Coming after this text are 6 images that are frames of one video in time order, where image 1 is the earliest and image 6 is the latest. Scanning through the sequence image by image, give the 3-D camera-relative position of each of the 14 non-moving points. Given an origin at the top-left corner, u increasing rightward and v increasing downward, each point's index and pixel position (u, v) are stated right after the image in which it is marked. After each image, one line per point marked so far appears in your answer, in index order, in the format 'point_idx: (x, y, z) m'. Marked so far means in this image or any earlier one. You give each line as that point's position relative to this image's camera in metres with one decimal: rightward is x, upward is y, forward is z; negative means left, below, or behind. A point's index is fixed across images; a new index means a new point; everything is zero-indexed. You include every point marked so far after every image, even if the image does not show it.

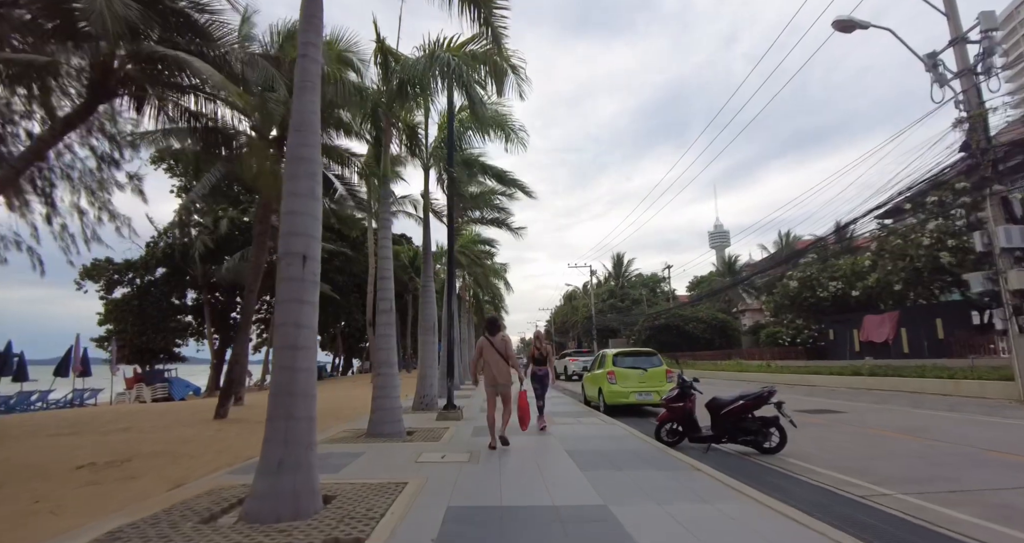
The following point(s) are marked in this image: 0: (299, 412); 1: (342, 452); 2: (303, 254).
0: (-1.9, -1.3, +4.5) m
1: (-2.5, -2.6, +7.2) m
2: (-2.0, +0.2, +4.8) m
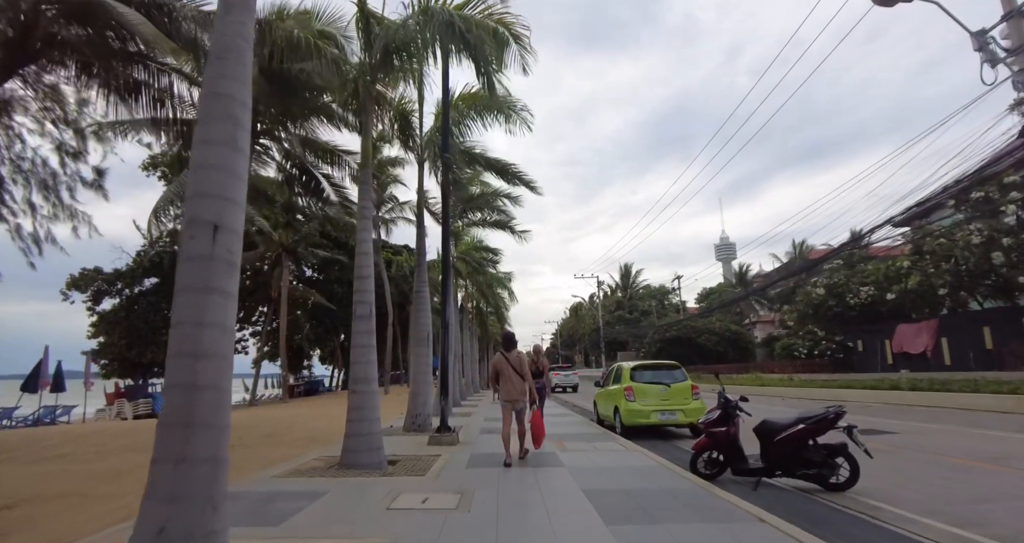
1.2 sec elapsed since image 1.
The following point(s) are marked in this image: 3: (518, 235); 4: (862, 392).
0: (-1.9, -1.1, +3.1) m
1: (-2.5, -2.6, +5.7) m
2: (-2.1, +0.3, +3.4) m
3: (+0.2, +1.3, +17.3) m
4: (+12.6, -4.3, +17.8) m
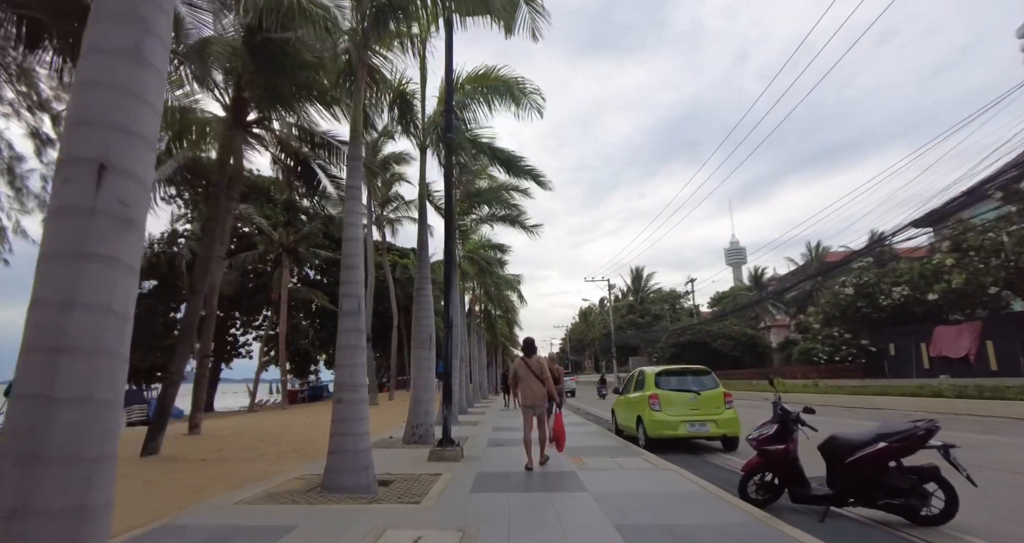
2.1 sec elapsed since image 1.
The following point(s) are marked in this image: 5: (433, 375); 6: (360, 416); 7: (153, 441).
0: (-1.9, -0.9, +2.0) m
1: (-2.3, -2.4, +4.7) m
2: (-2.0, +0.5, +2.4) m
3: (+0.5, +1.3, +16.2) m
4: (+12.9, -4.2, +16.5) m
5: (-1.7, -2.2, +10.6) m
6: (-1.9, -1.8, +6.2) m
7: (-6.1, -2.9, +8.3) m
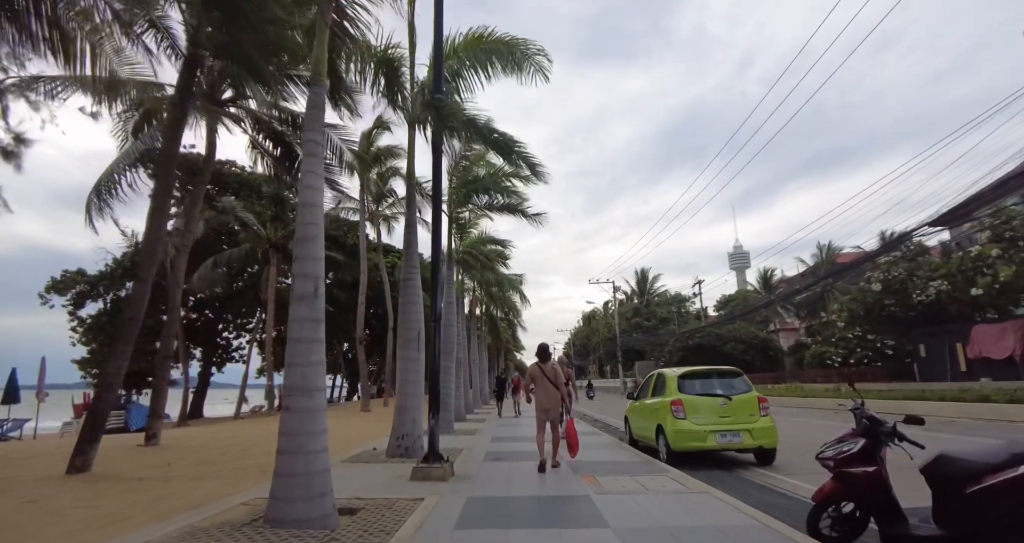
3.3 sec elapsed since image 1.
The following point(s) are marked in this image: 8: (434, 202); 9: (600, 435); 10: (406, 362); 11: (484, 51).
0: (-1.9, -0.6, +0.7) m
1: (-2.4, -2.1, +3.3) m
2: (-2.0, +0.8, +1.0) m
3: (+0.6, +1.5, +14.8) m
4: (+13.0, -4.0, +15.0) m
5: (-1.7, -2.0, +9.3) m
6: (-1.9, -1.5, +4.9) m
7: (-6.1, -2.6, +7.0) m
8: (-1.4, +1.2, +8.7) m
9: (+2.2, -4.1, +12.5) m
10: (-1.9, -1.6, +8.9) m
11: (-0.6, +4.6, +10.3) m
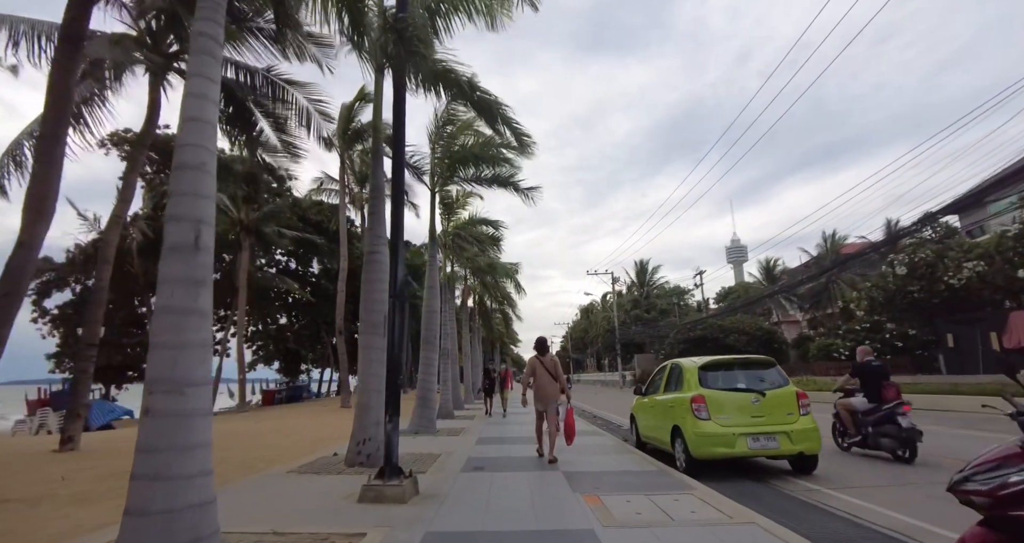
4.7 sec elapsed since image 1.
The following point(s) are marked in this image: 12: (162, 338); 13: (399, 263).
0: (-2.1, -0.2, -0.9) m
1: (-2.6, -1.7, +1.7) m
2: (-2.2, +1.2, -0.6) m
3: (+0.3, +2.0, +13.2) m
4: (+12.7, -3.5, +13.5) m
5: (-1.9, -1.5, +7.7) m
6: (-2.1, -1.1, +3.3) m
7: (-6.3, -2.2, +5.4) m
8: (-1.6, +1.7, +7.1) m
9: (+2.0, -3.6, +11.0) m
10: (-2.1, -1.2, +7.3) m
11: (-0.8, +5.0, +8.7) m
12: (-2.4, -0.4, +3.4) m
13: (-1.4, +0.1, +5.9) m
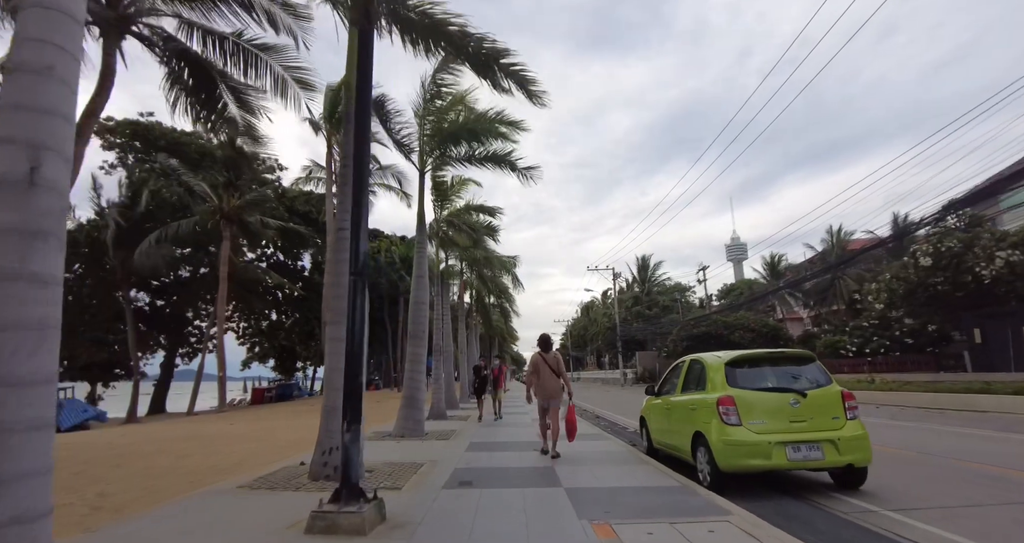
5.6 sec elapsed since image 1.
0: (-2.2, 0.0, -2.1) m
1: (-2.6, -1.4, +0.6) m
2: (-2.3, +1.5, -1.7) m
3: (+0.2, +2.3, +12.1) m
4: (+12.6, -3.2, +12.4) m
5: (-2.0, -1.3, +6.6) m
6: (-2.2, -0.9, +2.2) m
7: (-6.4, -1.9, +4.3) m
8: (-1.7, +2.0, +5.9) m
9: (+1.9, -3.3, +9.9) m
10: (-2.2, -0.9, +6.2) m
11: (-0.9, +5.3, +7.5) m
12: (-2.5, -0.2, +2.2) m
13: (-1.5, +0.4, +4.8) m
